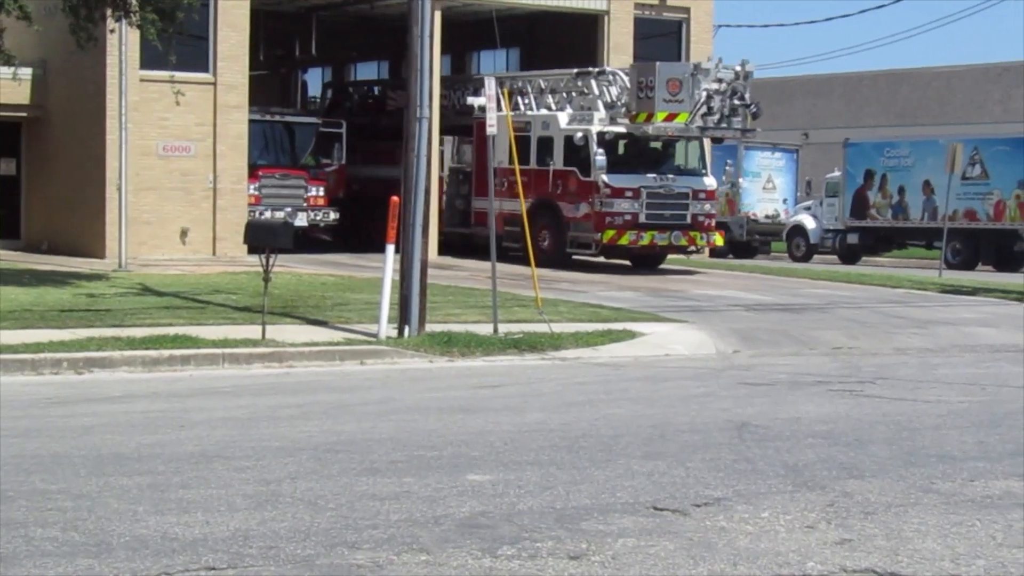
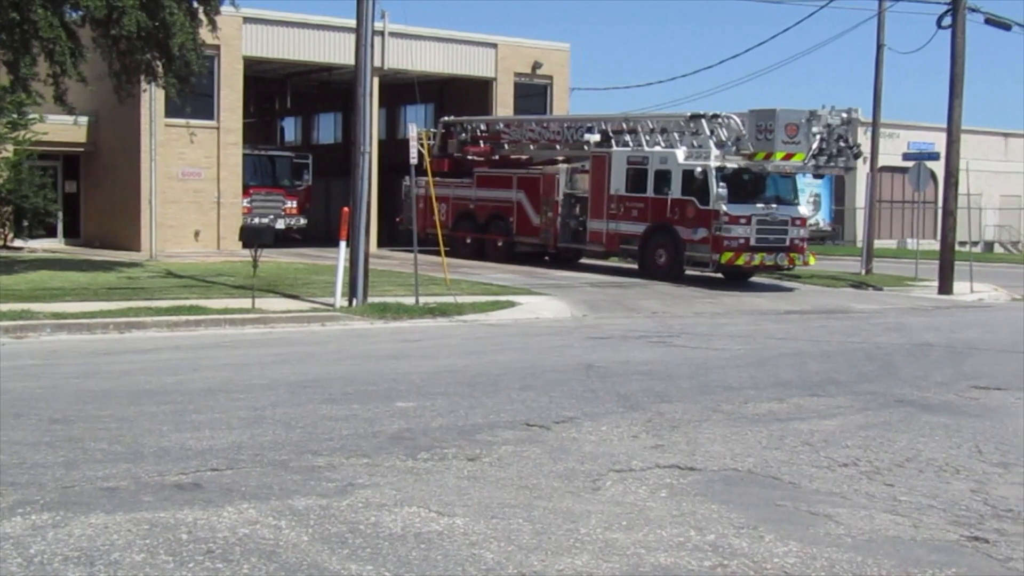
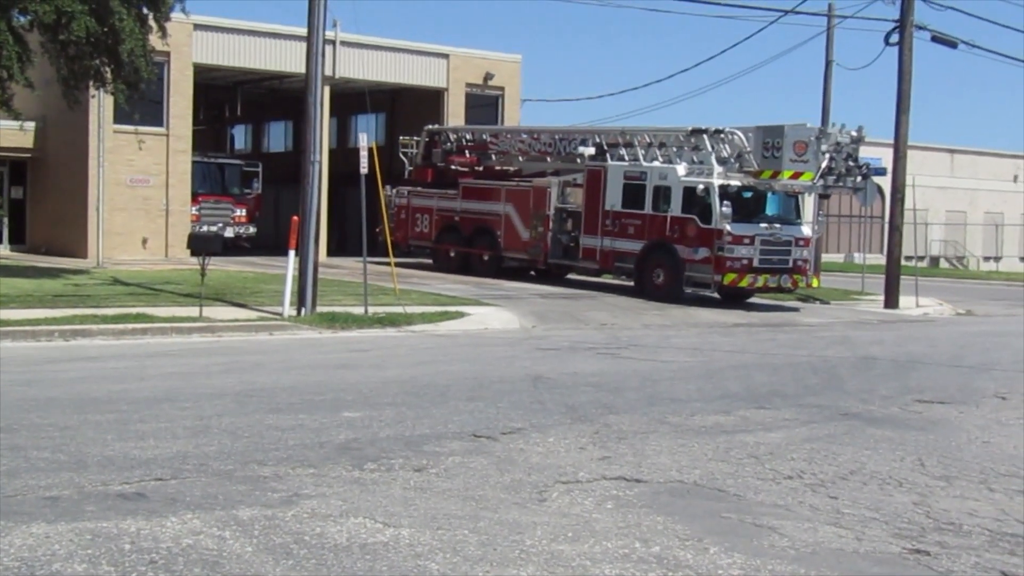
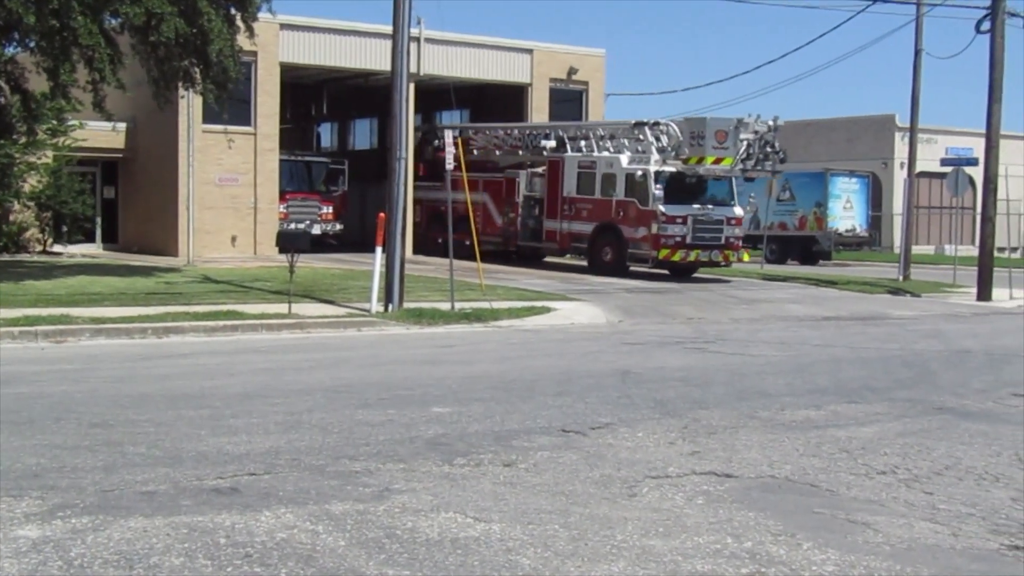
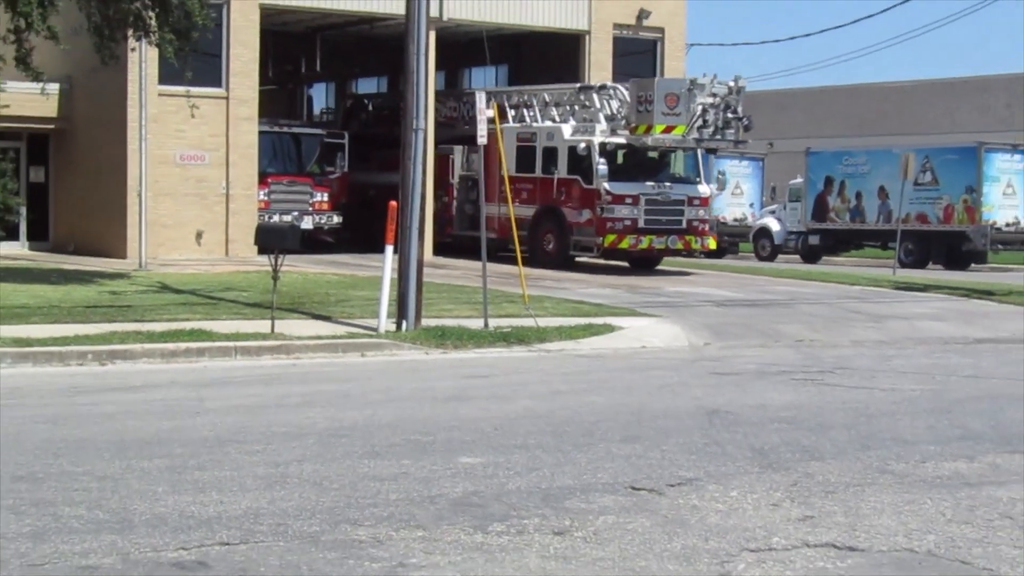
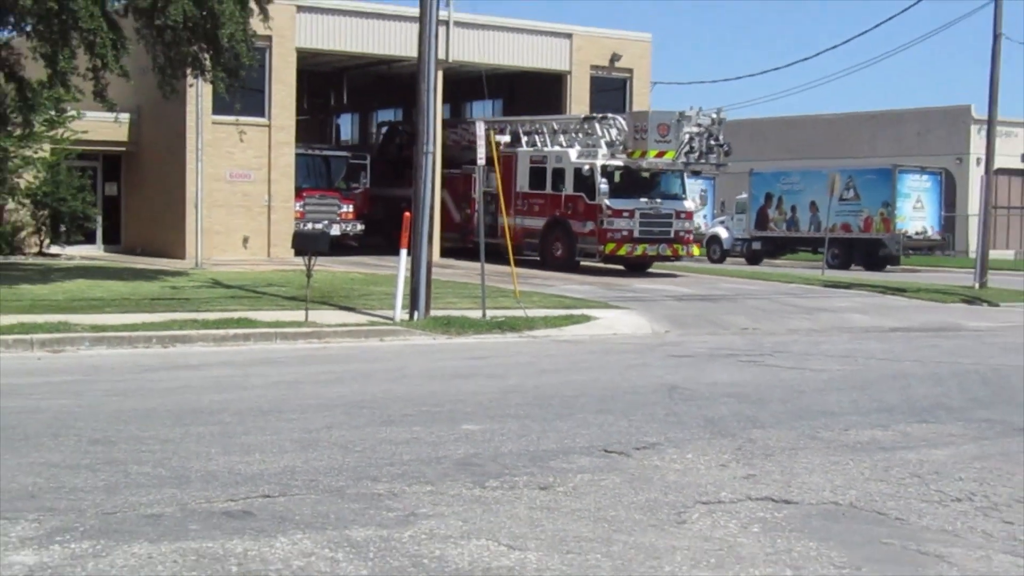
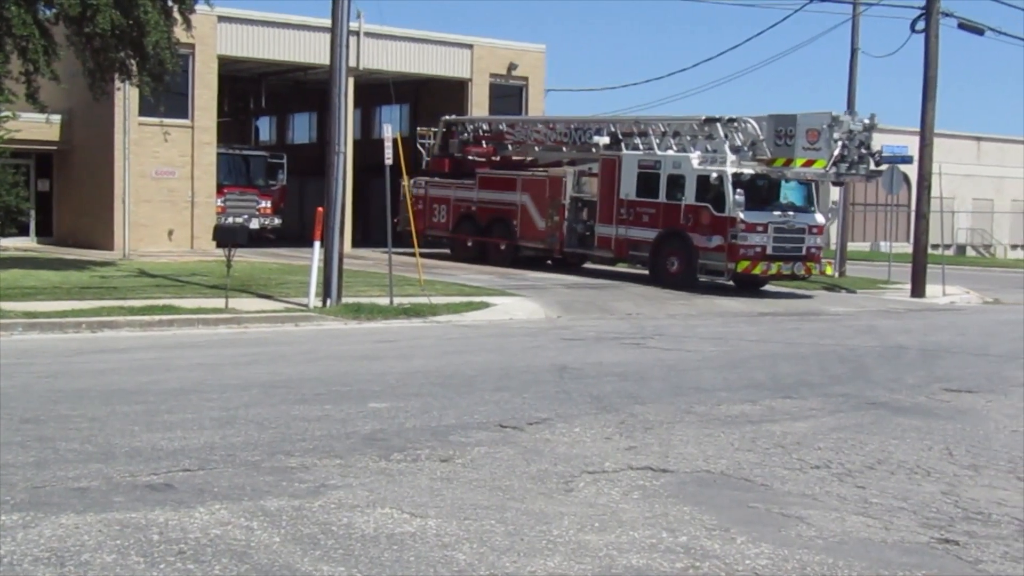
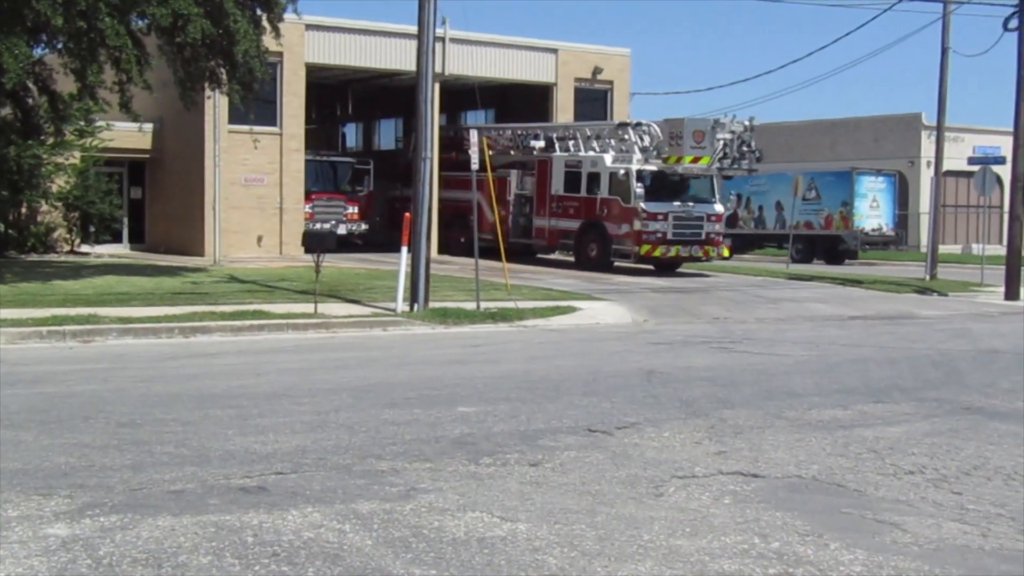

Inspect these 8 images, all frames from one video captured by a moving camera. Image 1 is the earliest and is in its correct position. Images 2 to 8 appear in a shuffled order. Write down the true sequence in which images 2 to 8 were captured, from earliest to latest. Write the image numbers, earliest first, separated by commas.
5, 6, 8, 4, 2, 7, 3
